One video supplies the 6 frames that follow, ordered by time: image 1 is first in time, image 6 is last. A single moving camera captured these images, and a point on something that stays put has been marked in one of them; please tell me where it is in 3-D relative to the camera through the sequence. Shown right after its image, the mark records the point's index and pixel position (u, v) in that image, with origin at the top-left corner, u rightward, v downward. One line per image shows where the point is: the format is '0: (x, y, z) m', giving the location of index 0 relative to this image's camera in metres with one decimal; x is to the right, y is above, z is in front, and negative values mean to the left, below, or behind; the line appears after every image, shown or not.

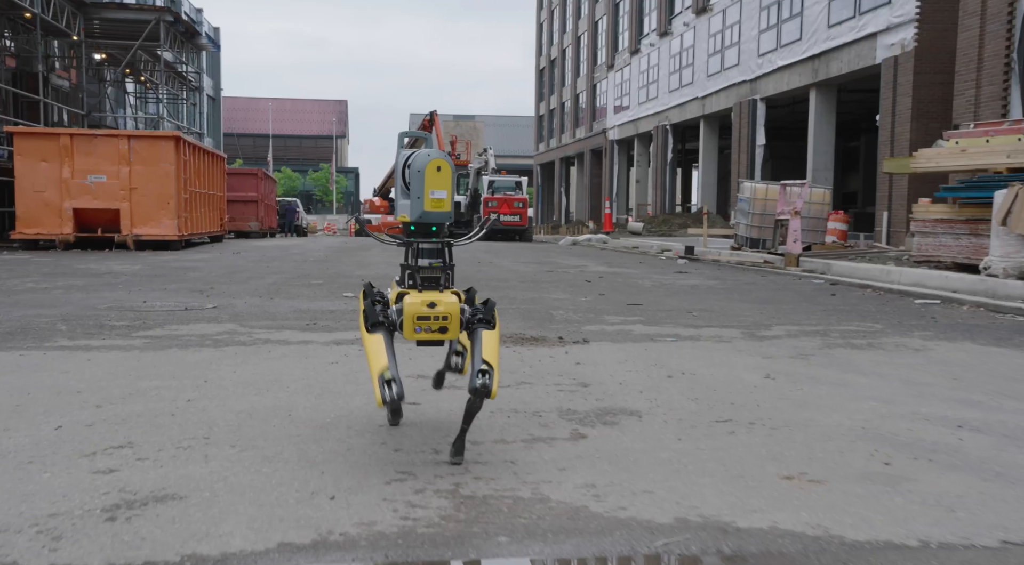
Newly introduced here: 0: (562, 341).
0: (+0.5, -0.5, +8.4) m
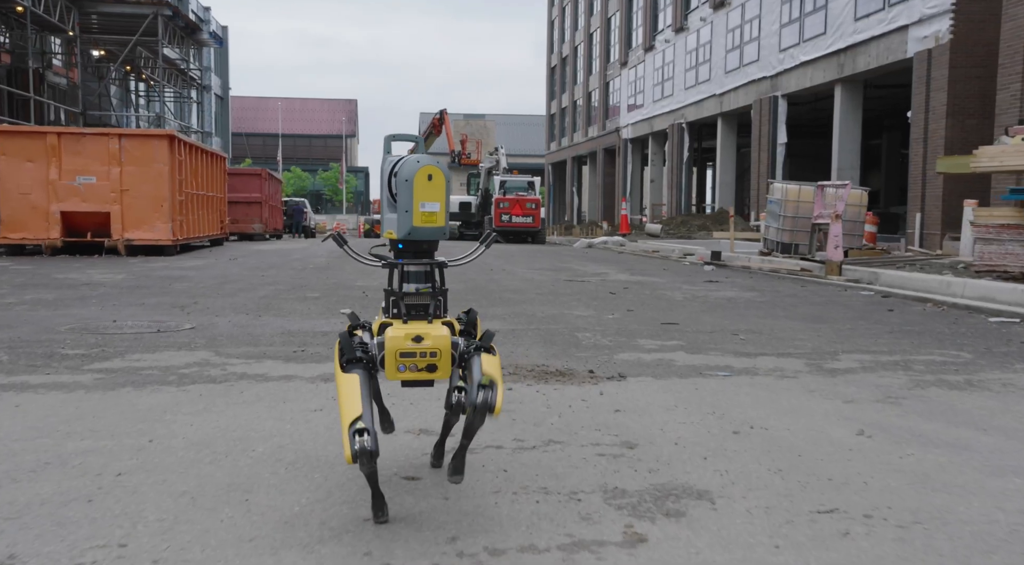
0: (+0.6, -0.7, +7.0) m
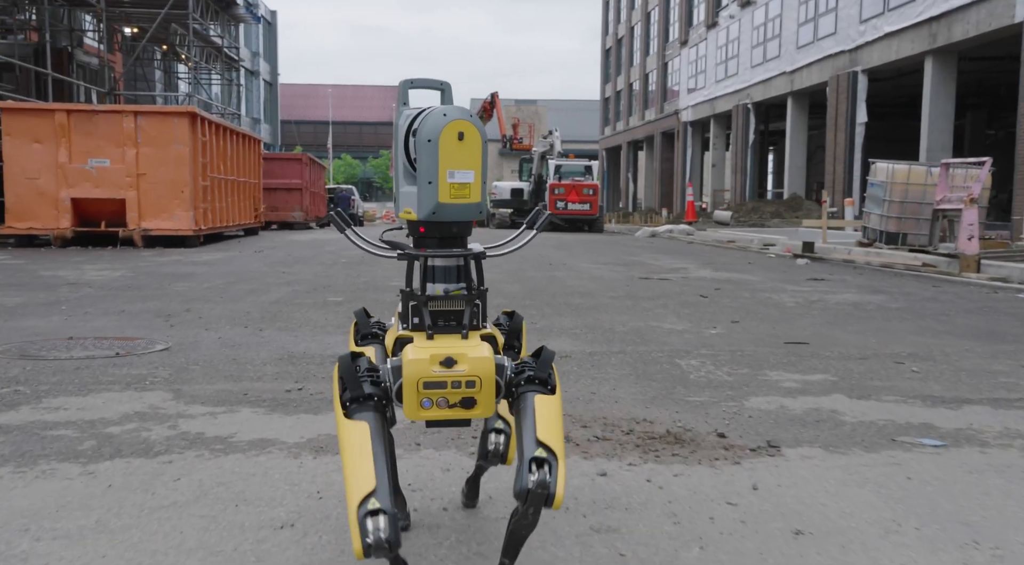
0: (+1.1, -0.8, +4.5) m
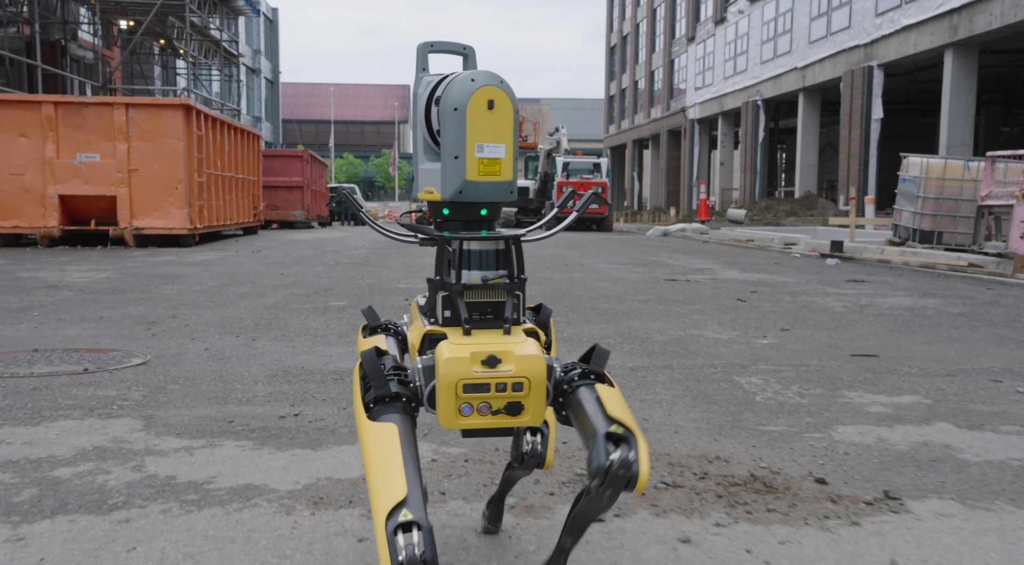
0: (+1.2, -0.8, +3.6) m
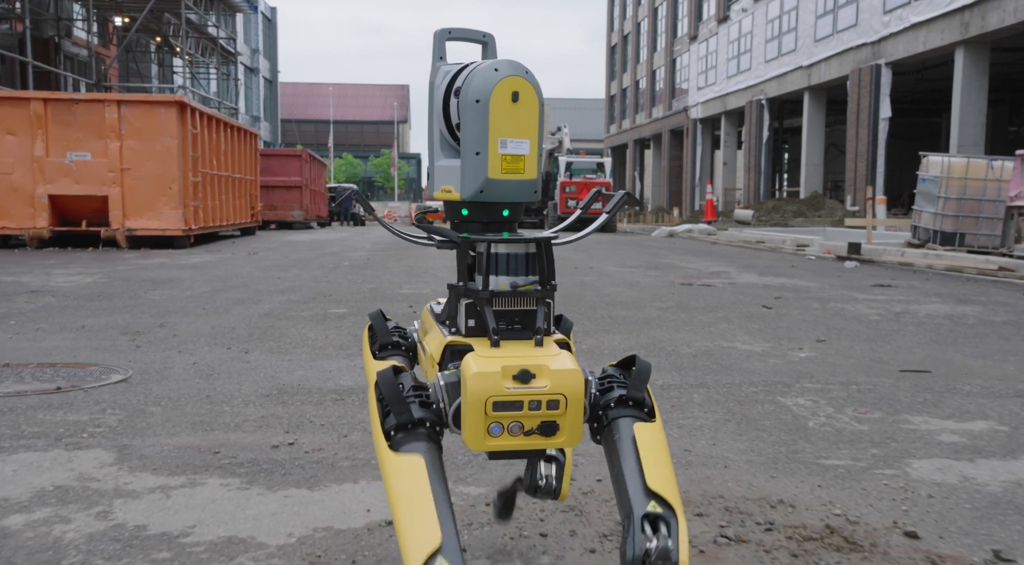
0: (+1.4, -0.9, +3.0) m
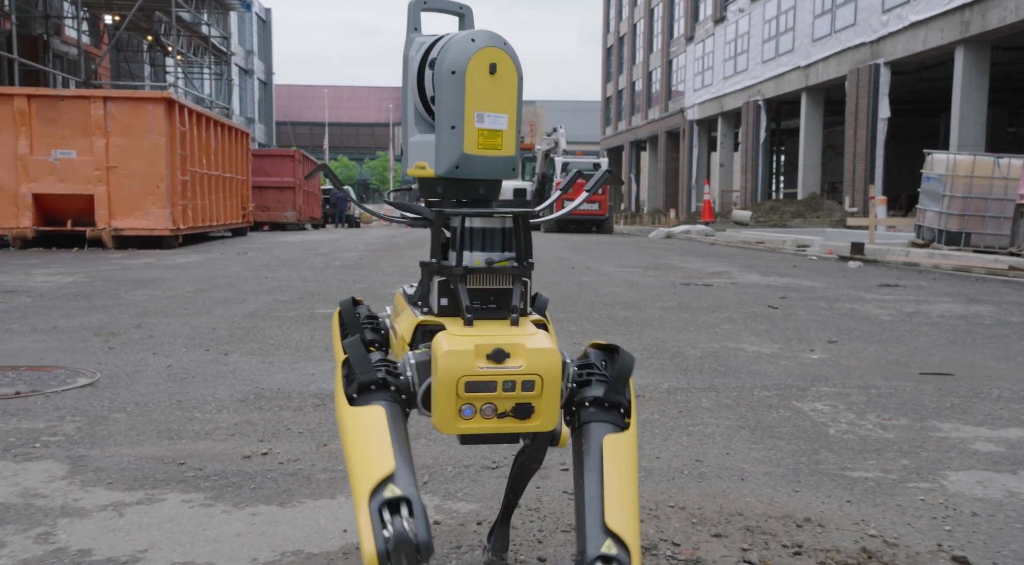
0: (+1.3, -0.8, +2.6) m
